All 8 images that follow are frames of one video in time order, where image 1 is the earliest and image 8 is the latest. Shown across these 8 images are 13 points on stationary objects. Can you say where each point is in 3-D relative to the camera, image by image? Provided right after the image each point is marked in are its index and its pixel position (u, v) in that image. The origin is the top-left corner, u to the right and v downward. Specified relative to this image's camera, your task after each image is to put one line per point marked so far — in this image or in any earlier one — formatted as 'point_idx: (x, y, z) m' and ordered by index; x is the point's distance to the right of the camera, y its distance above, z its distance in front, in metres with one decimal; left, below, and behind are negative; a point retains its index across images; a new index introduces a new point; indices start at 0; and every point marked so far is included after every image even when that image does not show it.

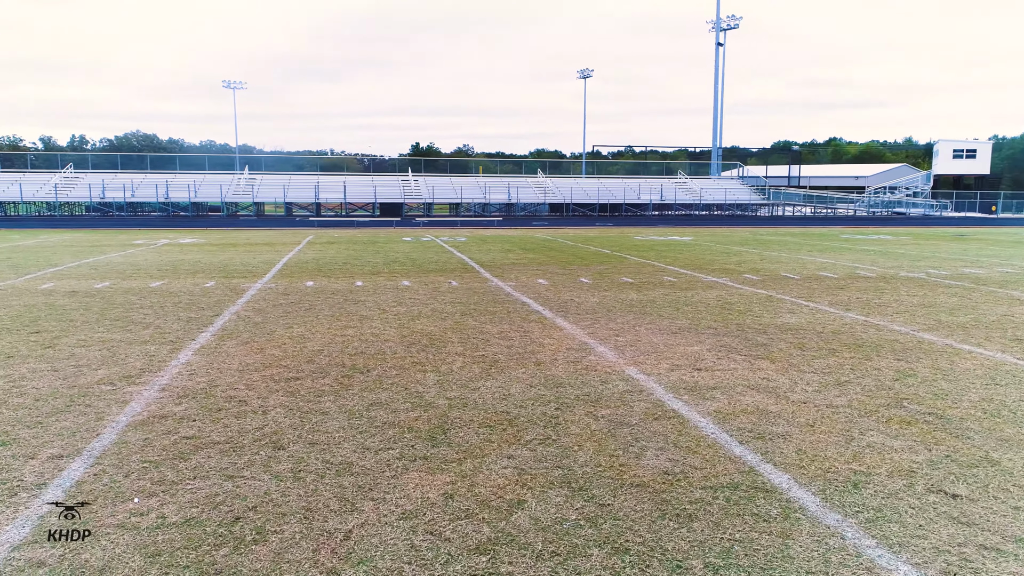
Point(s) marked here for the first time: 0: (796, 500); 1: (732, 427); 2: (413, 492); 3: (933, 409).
0: (+1.0, -0.8, +2.7) m
1: (+1.0, -0.6, +3.5) m
2: (-0.4, -0.7, +2.8) m
3: (+2.1, -0.6, +3.9) m
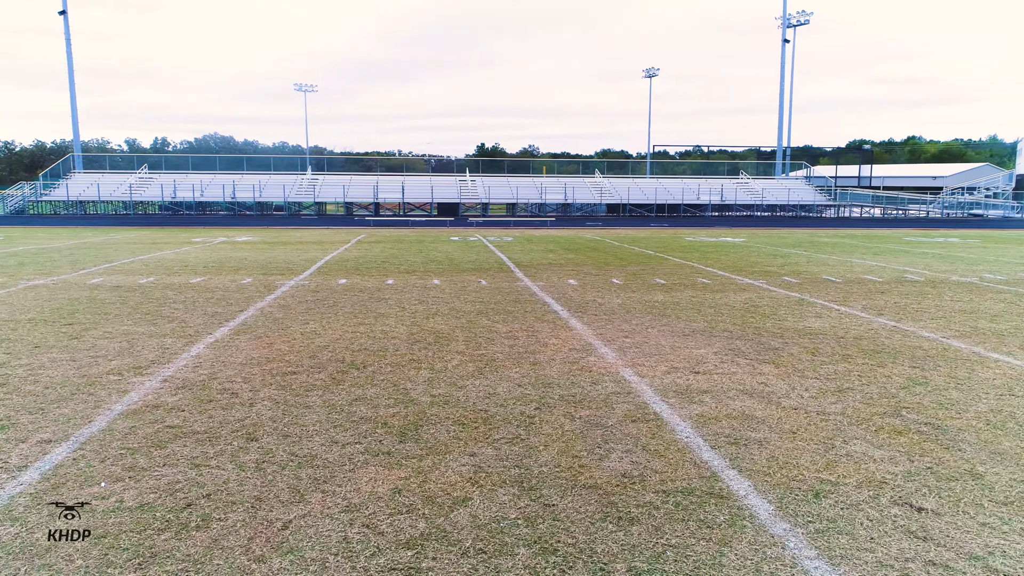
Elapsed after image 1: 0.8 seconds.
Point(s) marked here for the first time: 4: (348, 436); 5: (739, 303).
0: (+0.8, -0.8, +2.7) m
1: (+0.9, -0.6, +3.5) m
2: (-0.6, -0.7, +2.8) m
3: (+2.0, -0.6, +3.7) m
4: (-0.7, -0.6, +3.3) m
5: (+2.2, -0.1, +7.3) m
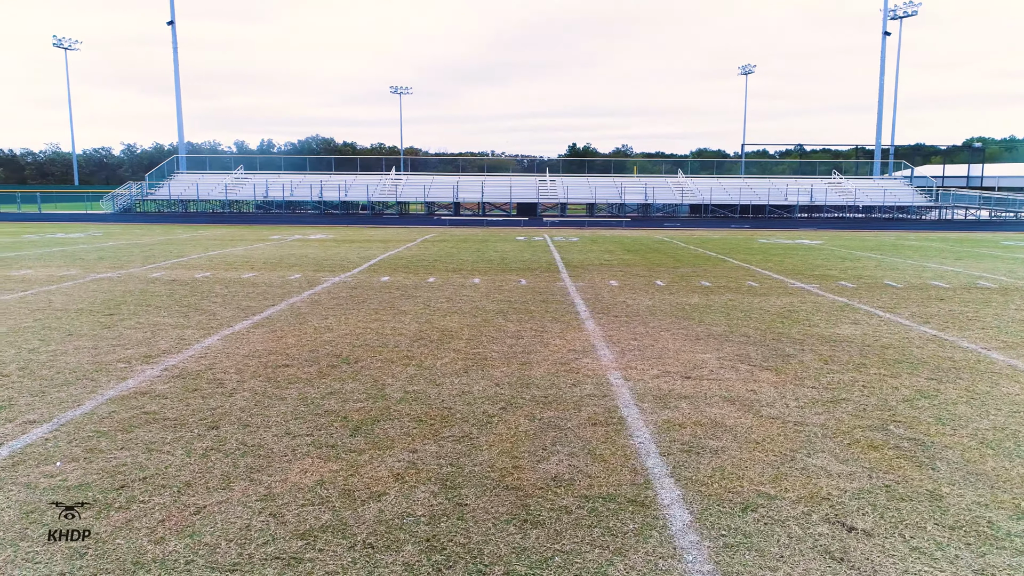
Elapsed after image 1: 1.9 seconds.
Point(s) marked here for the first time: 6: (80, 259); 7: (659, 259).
0: (+0.5, -0.8, +2.6) m
1: (+0.7, -0.7, +3.4) m
2: (-0.8, -0.7, +2.9) m
3: (+1.8, -0.7, +3.4) m
4: (-0.9, -0.6, +3.4) m
5: (+2.4, -0.2, +7.1) m
6: (-6.0, +0.4, +10.6) m
7: (+2.3, +0.4, +11.8) m
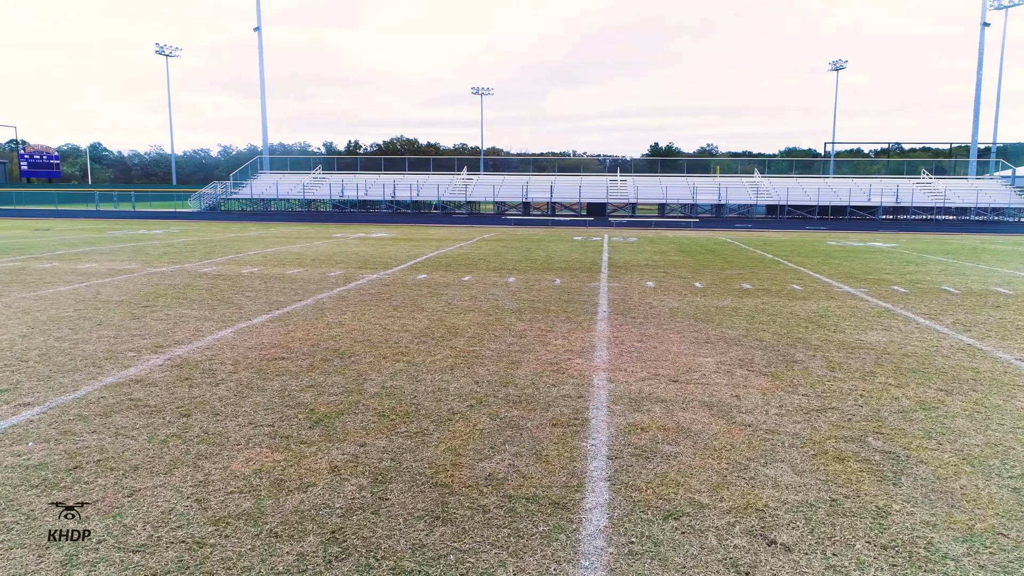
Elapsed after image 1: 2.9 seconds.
0: (+0.2, -0.8, +2.5) m
1: (+0.5, -0.7, +3.3) m
2: (-1.1, -0.7, +3.0) m
3: (+1.6, -0.7, +3.2) m
4: (-1.1, -0.6, +3.5) m
5: (+2.6, -0.2, +6.8) m
6: (-5.4, +0.5, +11.2) m
7: (+3.0, +0.4, +11.5) m
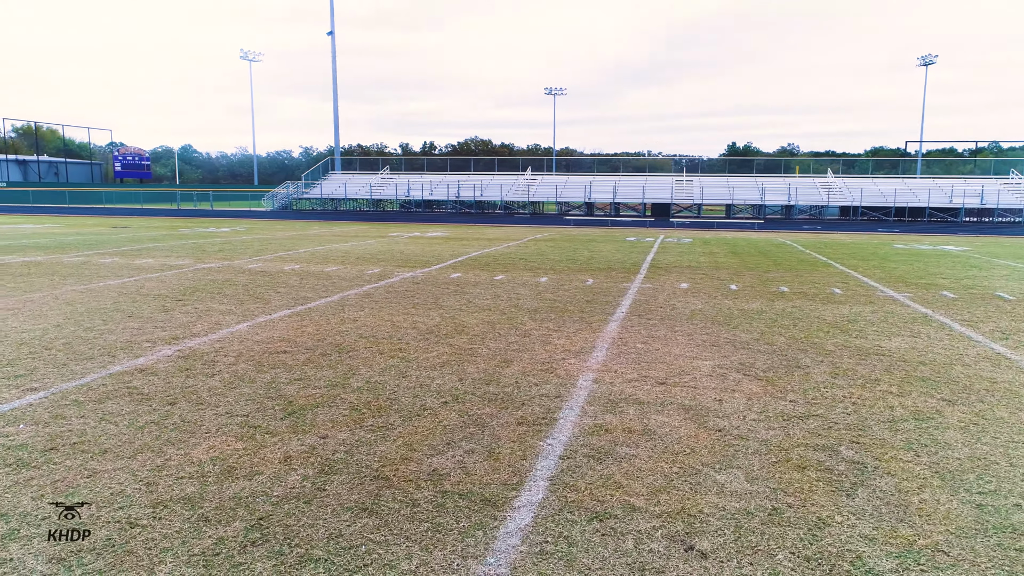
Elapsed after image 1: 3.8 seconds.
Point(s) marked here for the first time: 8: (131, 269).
0: (0.0, -0.8, +2.5) m
1: (+0.3, -0.7, +3.3) m
2: (-1.3, -0.7, +3.1) m
3: (+1.4, -0.7, +3.1) m
4: (-1.3, -0.6, +3.6) m
5: (+2.8, -0.2, +6.5) m
6: (-4.7, +0.6, +11.7) m
7: (+3.6, +0.4, +11.2) m
8: (-4.5, +0.2, +9.1) m
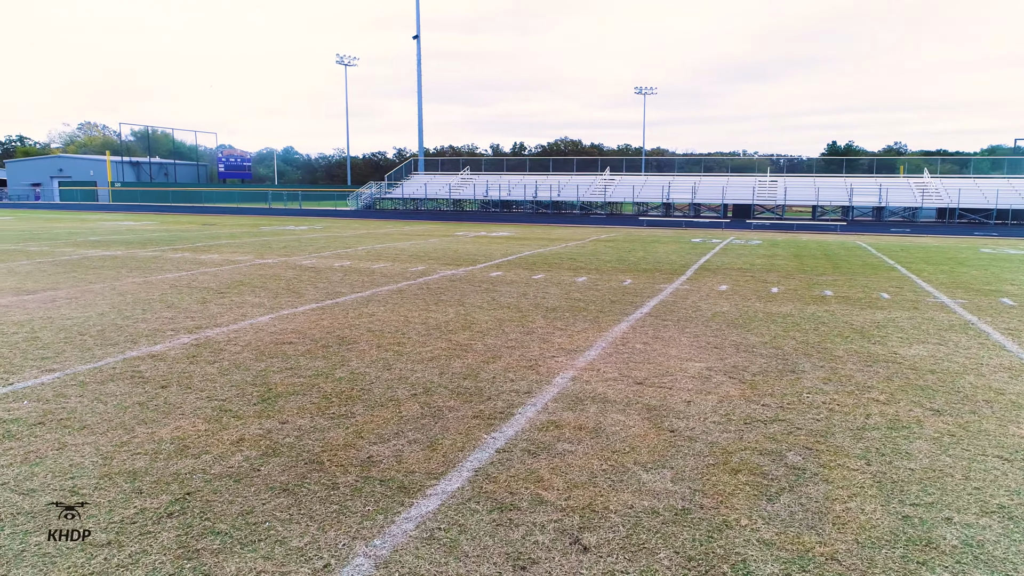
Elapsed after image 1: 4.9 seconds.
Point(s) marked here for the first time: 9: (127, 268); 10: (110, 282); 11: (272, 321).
0: (-0.3, -0.7, +2.6) m
1: (+0.1, -0.6, +3.3) m
2: (-1.5, -0.6, +3.3) m
3: (+1.2, -0.7, +3.0) m
4: (-1.4, -0.5, +3.9) m
5: (+2.9, -0.3, +6.3) m
6: (-3.9, +0.7, +12.3) m
7: (+4.3, +0.3, +10.8) m
8: (-4.0, +0.3, +9.7) m
9: (-4.6, +0.2, +9.1) m
10: (-4.1, +0.1, +7.8) m
11: (-1.8, -0.3, +5.8) m
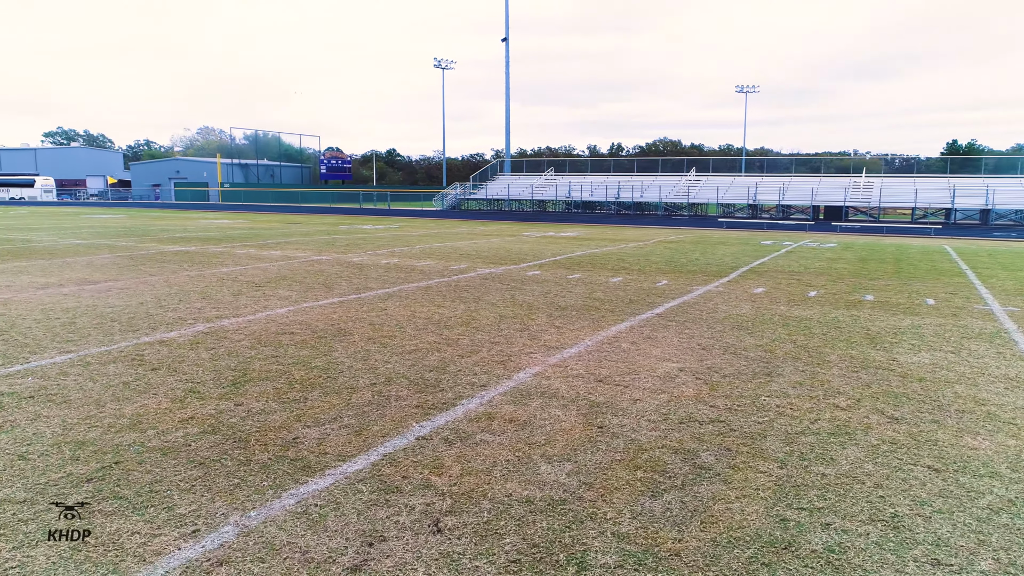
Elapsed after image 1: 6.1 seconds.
0: (-0.7, -0.7, +2.8) m
1: (-0.2, -0.6, +3.4) m
2: (-1.8, -0.6, +3.6) m
3: (+0.8, -0.7, +3.0) m
4: (-1.7, -0.5, +4.2) m
5: (+3.0, -0.3, +6.0) m
6: (-3.0, +0.7, +12.8) m
7: (+4.9, +0.2, +10.3) m
8: (-3.5, +0.4, +10.3) m
9: (-4.1, +0.3, +9.7) m
10: (-3.8, +0.1, +8.4) m
11: (-1.8, -0.2, +6.1) m
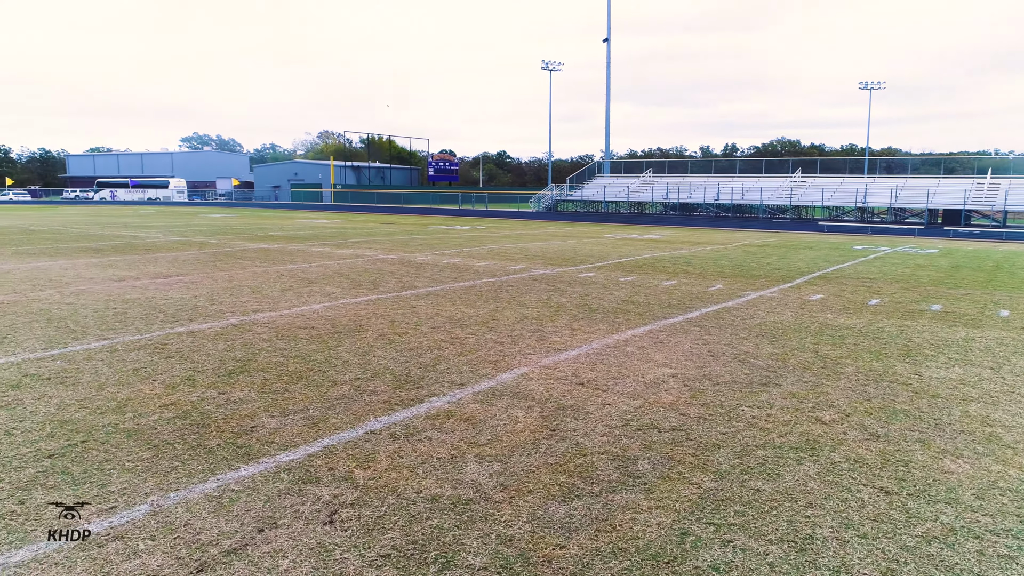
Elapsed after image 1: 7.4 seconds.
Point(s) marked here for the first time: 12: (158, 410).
0: (-1.0, -0.7, +2.9) m
1: (-0.4, -0.6, +3.5) m
2: (-2.0, -0.5, +3.9) m
3: (+0.5, -0.7, +2.9) m
4: (-1.8, -0.5, +4.4) m
5: (+3.1, -0.4, +5.5) m
6: (-1.8, +0.8, +13.2) m
7: (+5.7, +0.1, +9.6) m
8: (-2.6, +0.4, +10.7) m
9: (-3.3, +0.4, +10.3) m
10: (-3.2, +0.2, +8.9) m
11: (-1.6, -0.2, +6.4) m
12: (-1.7, -0.6, +3.6) m
